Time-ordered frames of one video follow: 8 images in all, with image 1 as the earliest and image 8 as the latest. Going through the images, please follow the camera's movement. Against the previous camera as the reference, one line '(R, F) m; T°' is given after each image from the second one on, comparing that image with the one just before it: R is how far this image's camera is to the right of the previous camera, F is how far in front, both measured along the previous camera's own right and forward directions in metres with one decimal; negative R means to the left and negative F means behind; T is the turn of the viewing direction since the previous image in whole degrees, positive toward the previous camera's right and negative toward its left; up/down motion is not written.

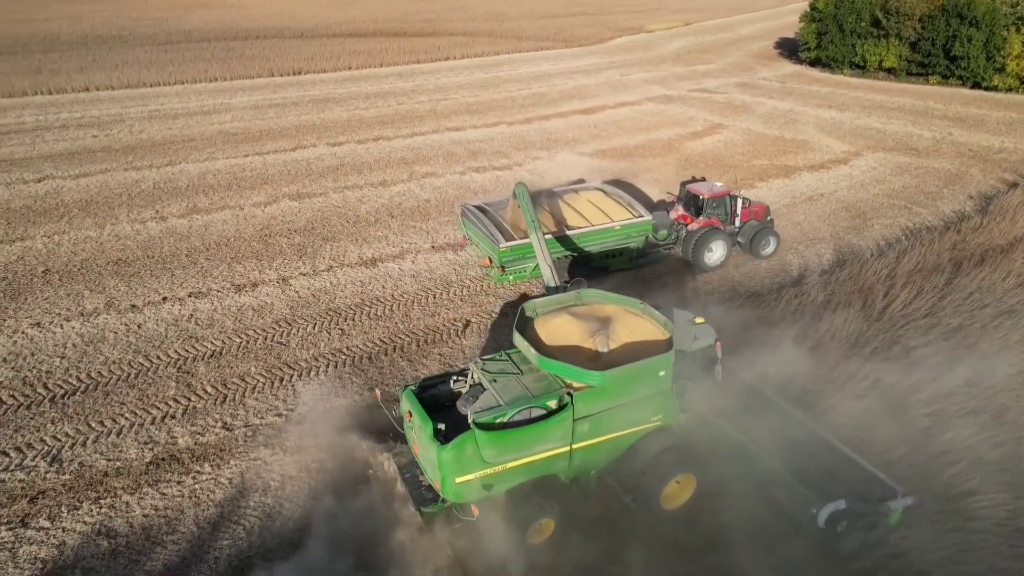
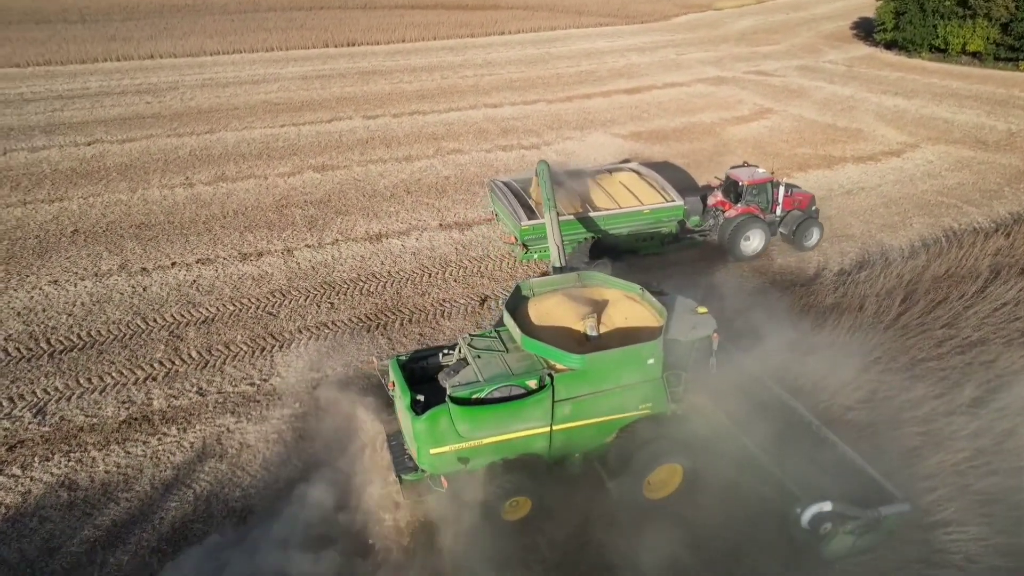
(+1.0, +0.2) m; -6°
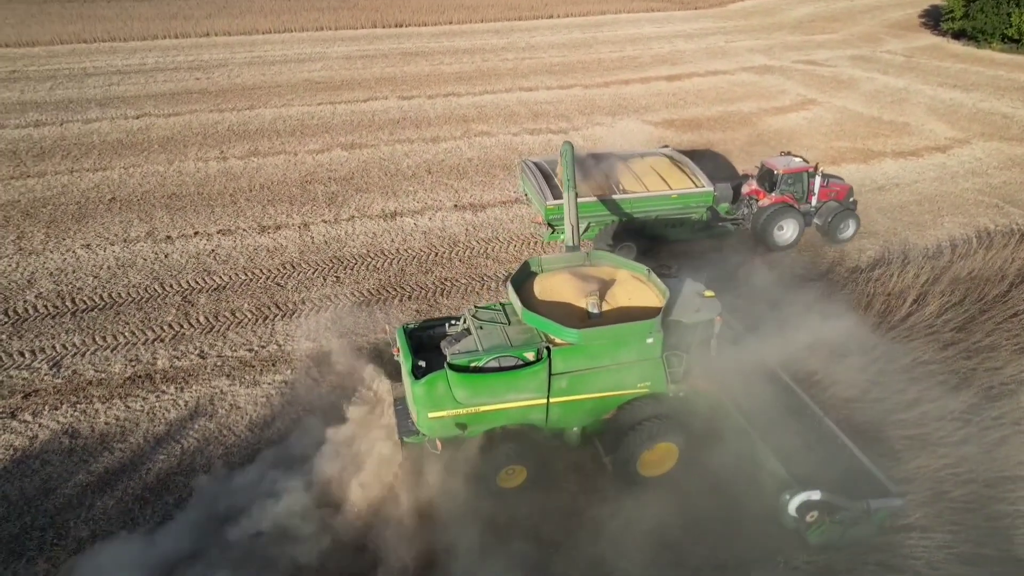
(+0.7, -0.1) m; -4°
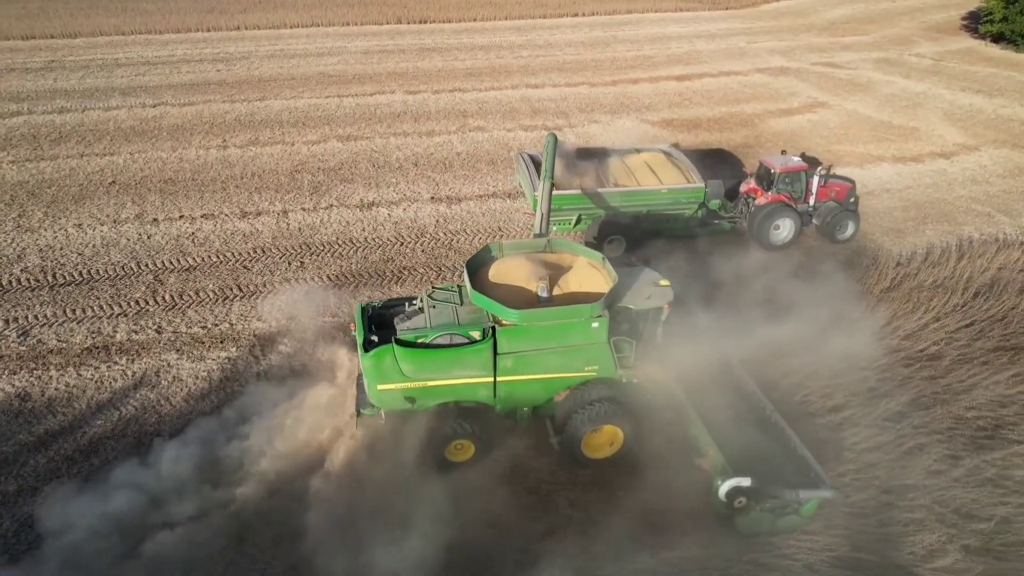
(+1.3, -0.1) m; -4°
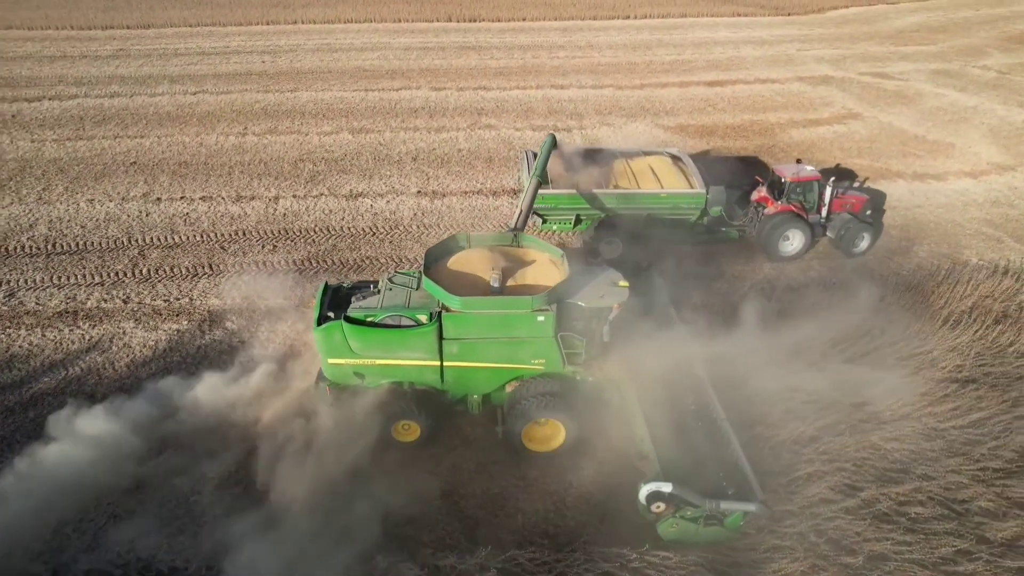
(+1.7, 0.0) m; -6°
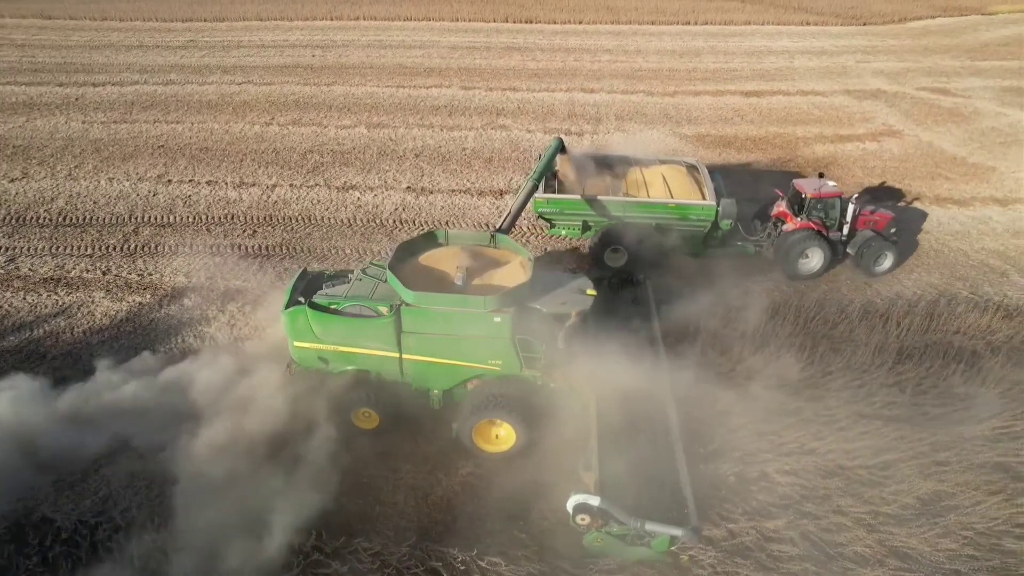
(+1.8, +0.1) m; -7°
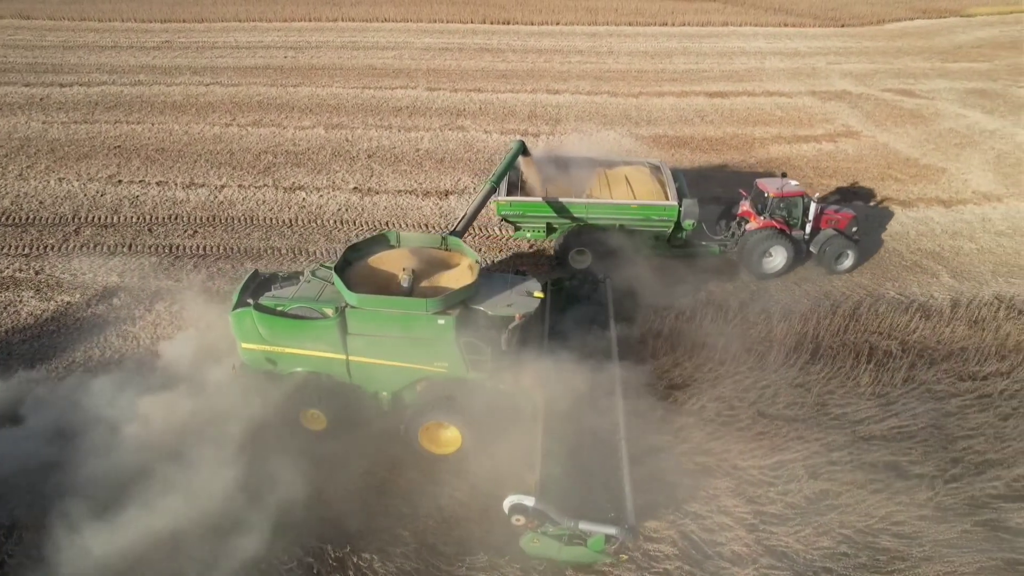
(+1.0, 0.0) m; 0°
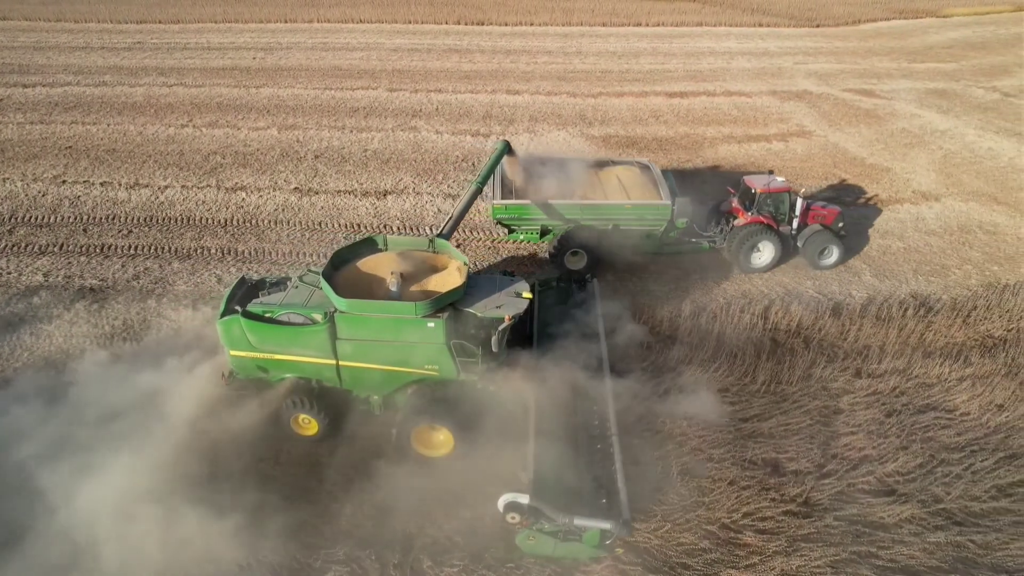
(+1.1, -0.1) m; 0°
